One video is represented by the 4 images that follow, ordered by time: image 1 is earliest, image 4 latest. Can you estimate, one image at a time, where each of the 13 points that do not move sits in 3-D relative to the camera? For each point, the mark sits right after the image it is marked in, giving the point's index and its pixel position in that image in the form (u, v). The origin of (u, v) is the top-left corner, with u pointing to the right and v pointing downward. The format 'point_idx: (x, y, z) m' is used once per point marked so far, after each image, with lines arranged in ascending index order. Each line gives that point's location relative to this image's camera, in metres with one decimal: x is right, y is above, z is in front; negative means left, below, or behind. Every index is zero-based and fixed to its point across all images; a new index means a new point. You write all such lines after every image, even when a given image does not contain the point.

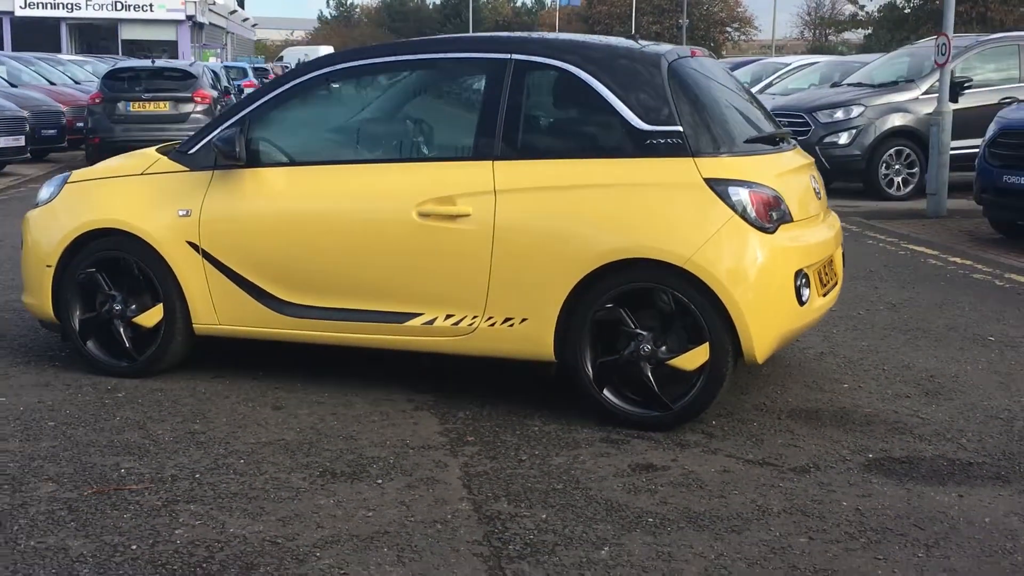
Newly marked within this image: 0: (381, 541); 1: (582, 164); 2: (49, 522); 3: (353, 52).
0: (-0.3, -0.7, +3.7) m
1: (+0.2, +0.4, +4.8) m
2: (-1.2, -0.6, +3.8) m
3: (-0.6, +0.9, +5.3) m
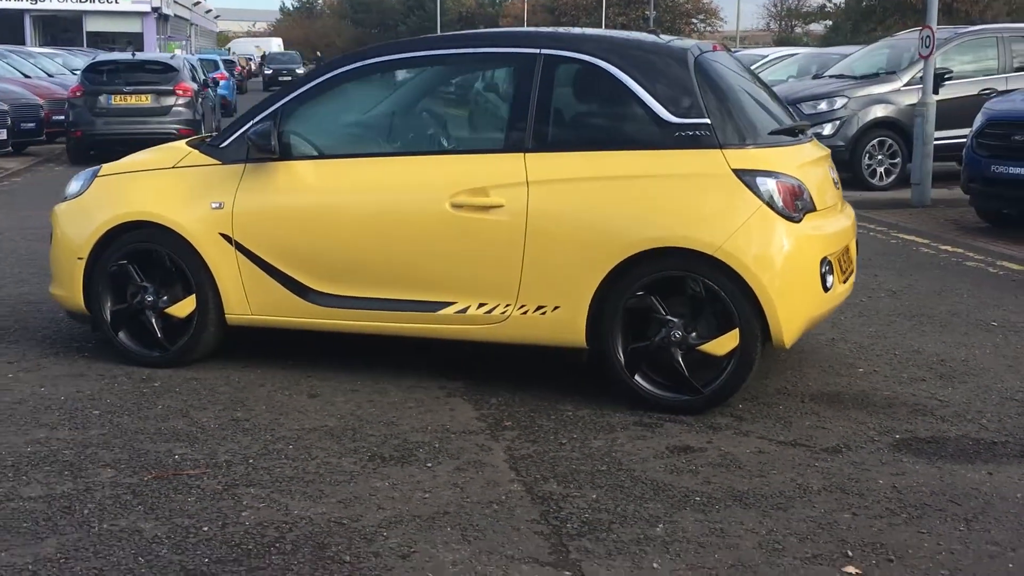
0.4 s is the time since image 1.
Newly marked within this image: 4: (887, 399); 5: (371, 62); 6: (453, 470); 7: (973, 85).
0: (-0.2, -0.6, +3.8) m
1: (+0.4, +0.5, +4.9) m
2: (-1.1, -0.6, +3.9) m
3: (-0.5, +0.9, +5.4) m
4: (+1.4, -0.4, +5.1) m
5: (-0.5, +0.9, +5.4) m
6: (-0.2, -0.5, +4.2) m
7: (+4.2, +1.9, +12.9) m
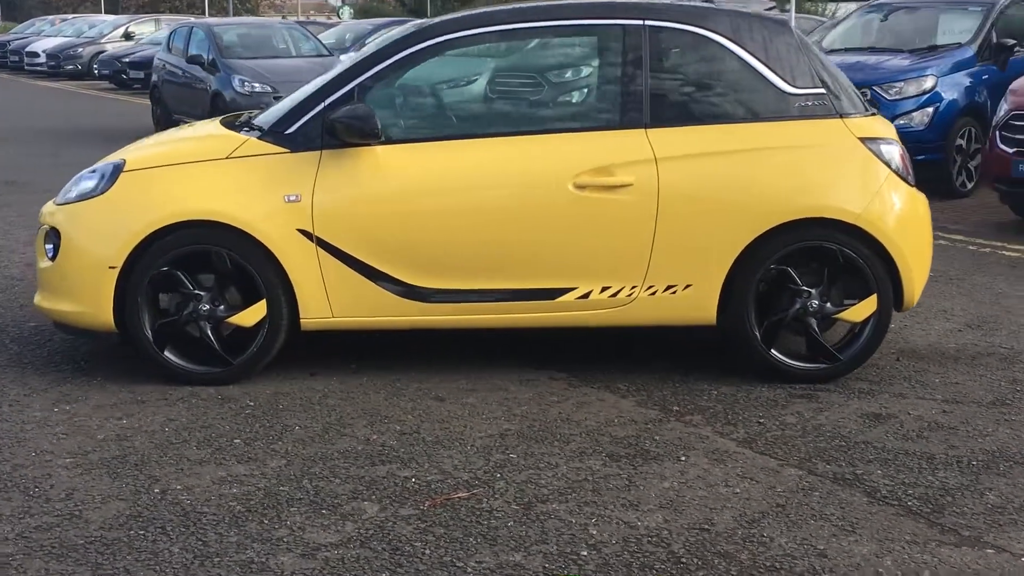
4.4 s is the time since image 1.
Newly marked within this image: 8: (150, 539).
0: (+0.7, -0.6, +3.6) m
1: (+0.8, +0.6, +4.9) m
2: (-0.2, -0.6, +3.4) m
3: (-0.2, +1.0, +5.0) m
4: (+1.7, -0.2, +5.4) m
5: (-0.2, +0.9, +5.0) m
6: (+0.6, -0.5, +4.1) m
7: (+1.7, +2.3, +13.6) m
8: (-0.9, -0.6, +3.5) m
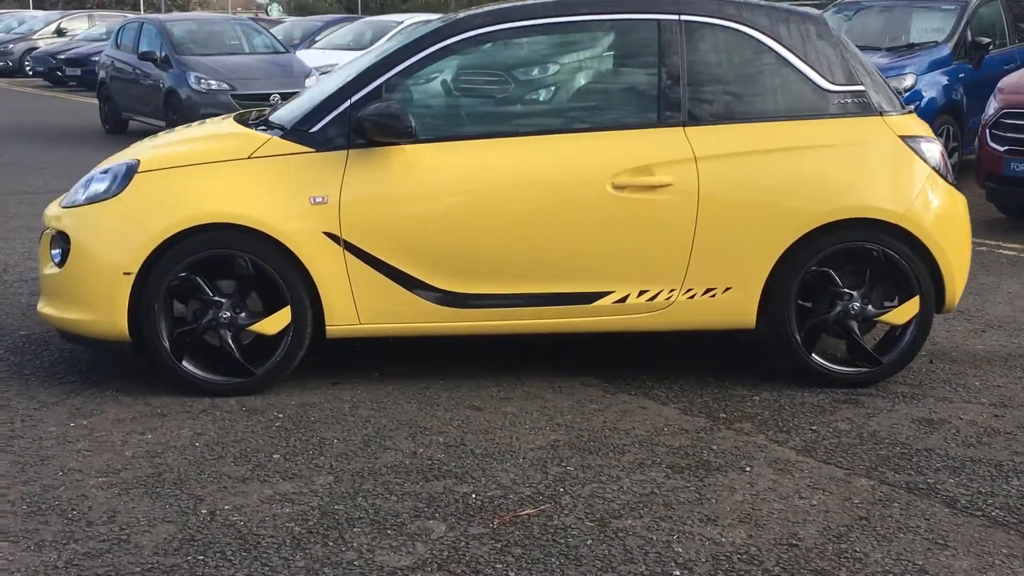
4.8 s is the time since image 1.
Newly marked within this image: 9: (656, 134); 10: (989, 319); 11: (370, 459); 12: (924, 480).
0: (+0.9, -0.6, +3.5) m
1: (+0.9, +0.5, +4.7) m
2: (0.0, -0.6, +3.3) m
3: (-0.1, +0.9, +4.8) m
4: (+1.8, -0.2, +5.3) m
5: (-0.1, +0.9, +4.8) m
6: (+0.7, -0.5, +3.9) m
7: (+1.3, +2.3, +13.5) m
8: (-0.7, -0.6, +3.2) m
9: (+0.5, +0.5, +4.7) m
10: (+2.0, -0.1, +5.9) m
11: (-0.4, -0.5, +4.0) m
12: (+1.1, -0.5, +3.9) m
